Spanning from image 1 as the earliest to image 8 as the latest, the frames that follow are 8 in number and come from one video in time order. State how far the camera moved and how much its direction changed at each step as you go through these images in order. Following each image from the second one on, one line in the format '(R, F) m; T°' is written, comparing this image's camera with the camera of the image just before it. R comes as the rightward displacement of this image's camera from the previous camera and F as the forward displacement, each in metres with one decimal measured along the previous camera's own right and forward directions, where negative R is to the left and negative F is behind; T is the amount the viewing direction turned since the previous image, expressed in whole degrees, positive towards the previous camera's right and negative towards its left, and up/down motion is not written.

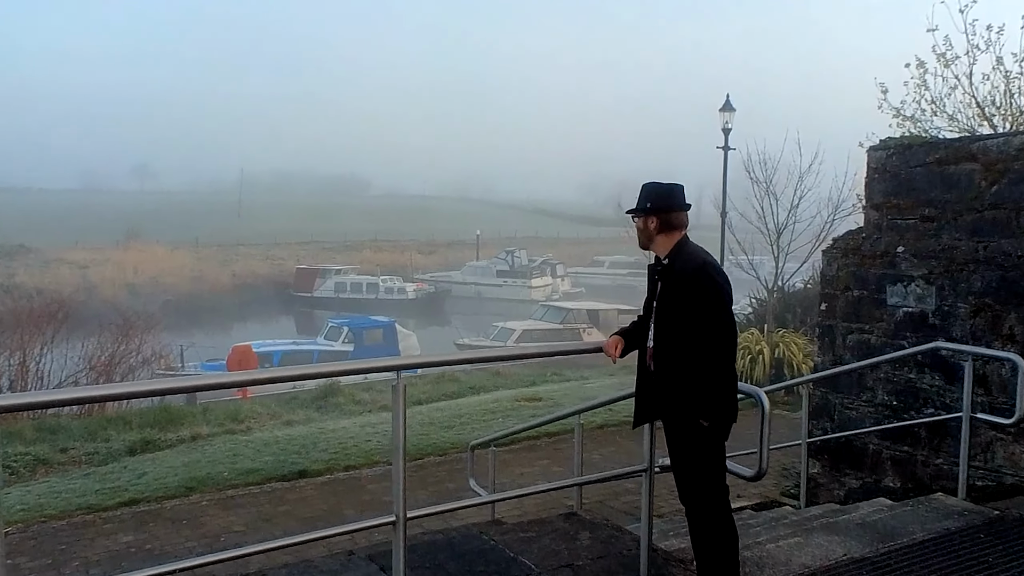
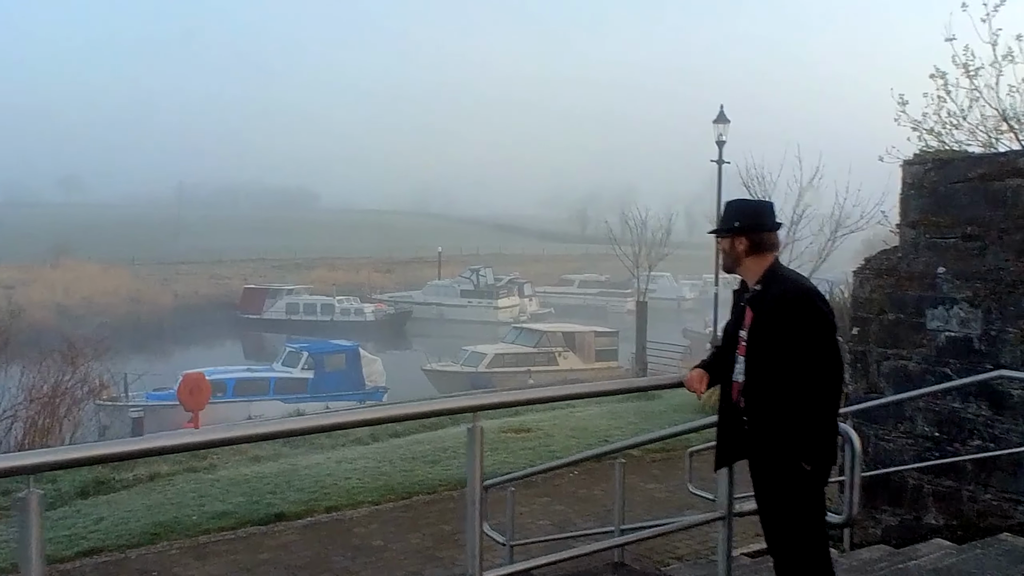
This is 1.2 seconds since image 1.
(-0.8, +0.8) m; +4°
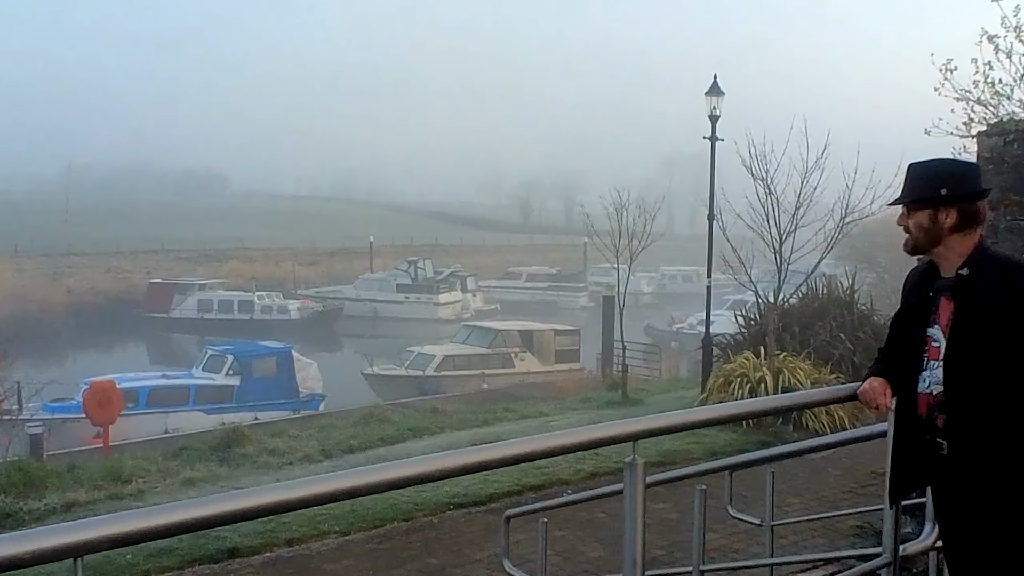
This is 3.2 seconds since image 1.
(-1.0, +1.4) m; +7°
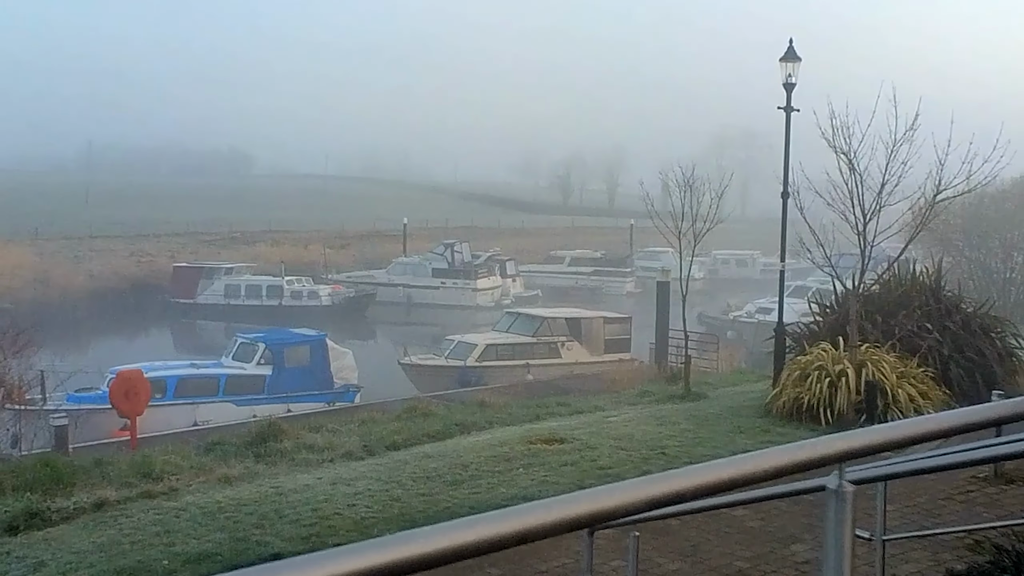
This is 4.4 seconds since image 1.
(-0.4, +0.8) m; -1°
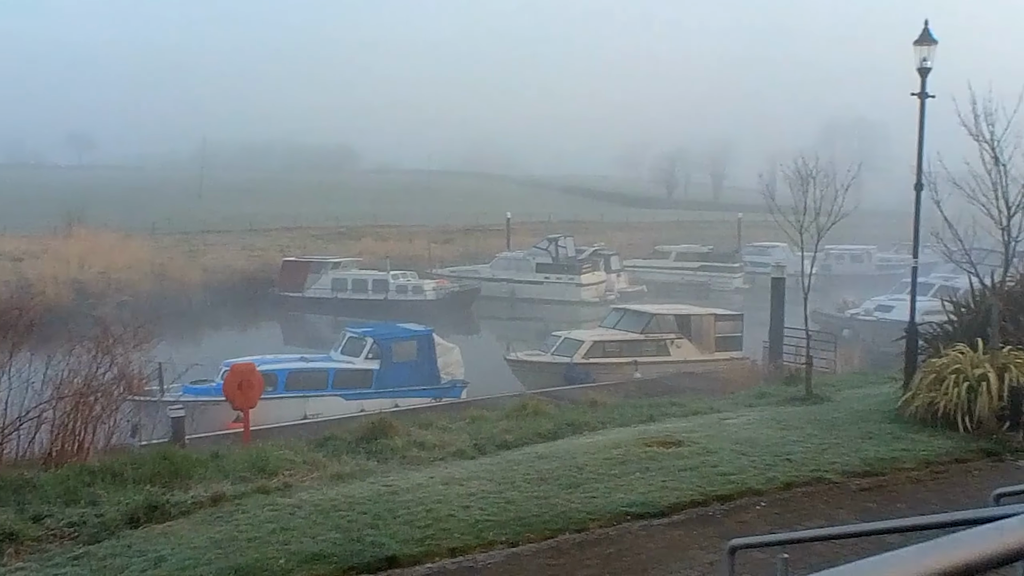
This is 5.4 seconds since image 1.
(-0.2, +0.2) m; -5°
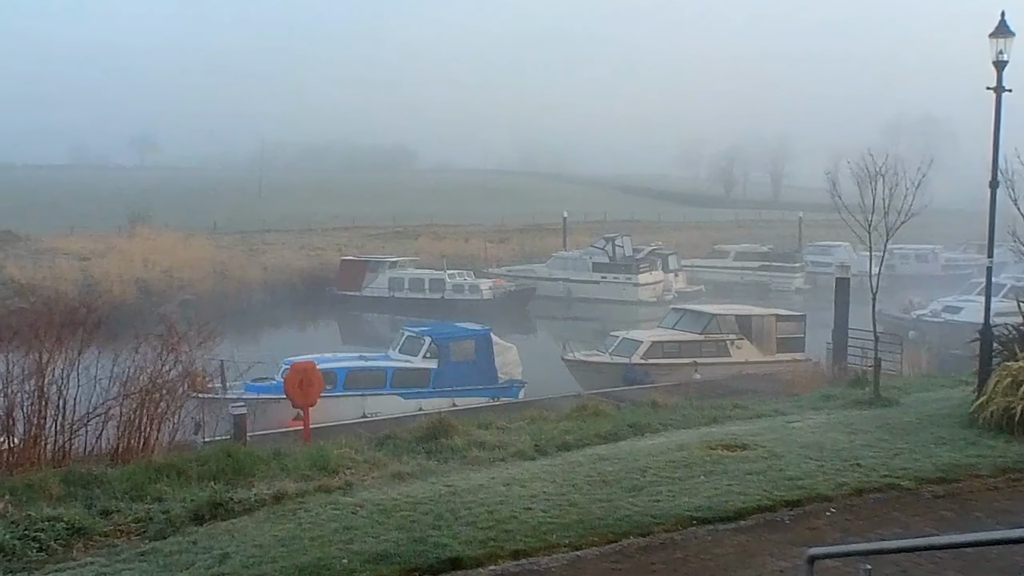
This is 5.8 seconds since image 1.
(-0.1, +0.1) m; -3°
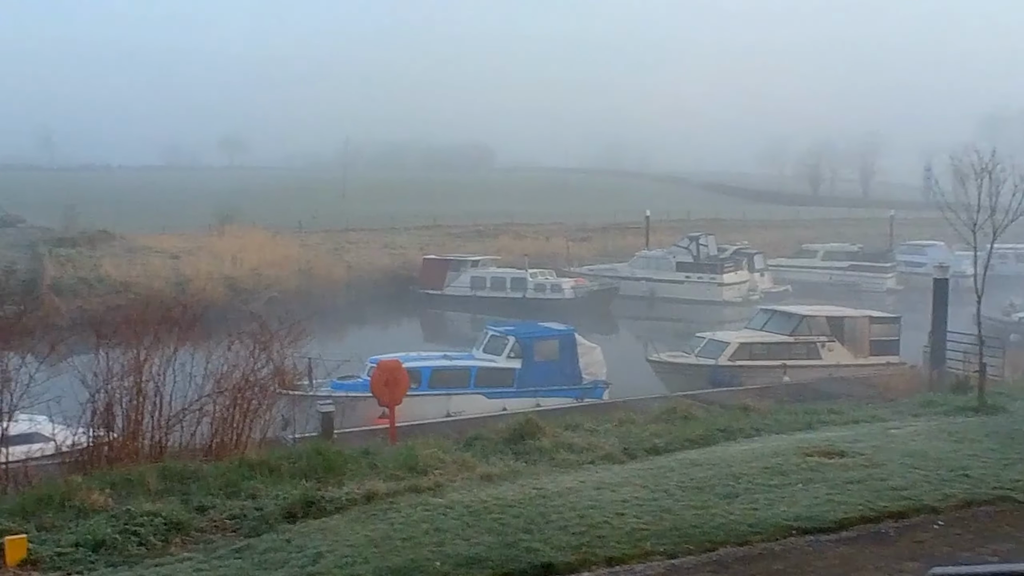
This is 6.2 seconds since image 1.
(-0.2, +0.1) m; -4°
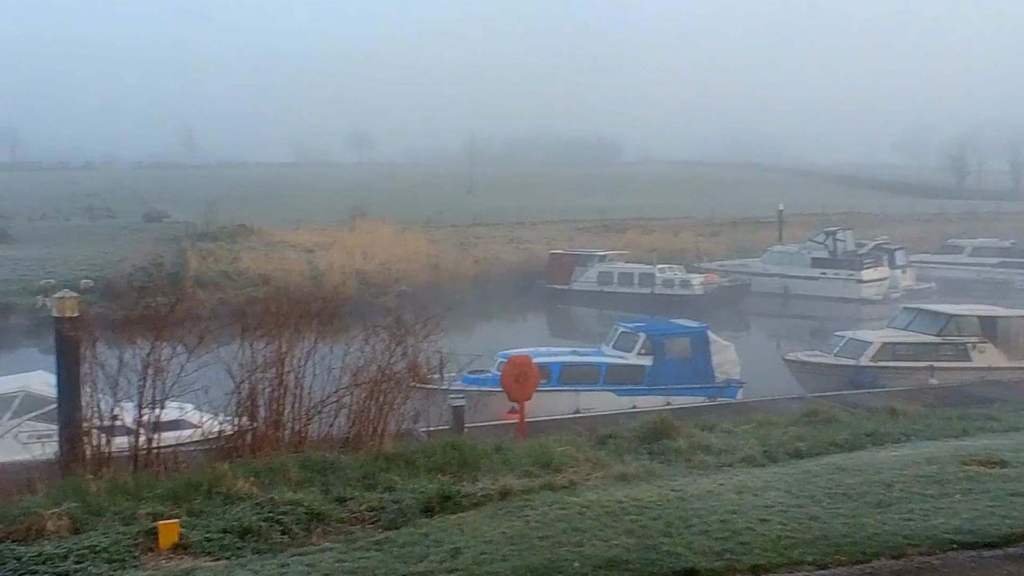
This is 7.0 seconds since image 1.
(-0.2, +0.1) m; -7°
